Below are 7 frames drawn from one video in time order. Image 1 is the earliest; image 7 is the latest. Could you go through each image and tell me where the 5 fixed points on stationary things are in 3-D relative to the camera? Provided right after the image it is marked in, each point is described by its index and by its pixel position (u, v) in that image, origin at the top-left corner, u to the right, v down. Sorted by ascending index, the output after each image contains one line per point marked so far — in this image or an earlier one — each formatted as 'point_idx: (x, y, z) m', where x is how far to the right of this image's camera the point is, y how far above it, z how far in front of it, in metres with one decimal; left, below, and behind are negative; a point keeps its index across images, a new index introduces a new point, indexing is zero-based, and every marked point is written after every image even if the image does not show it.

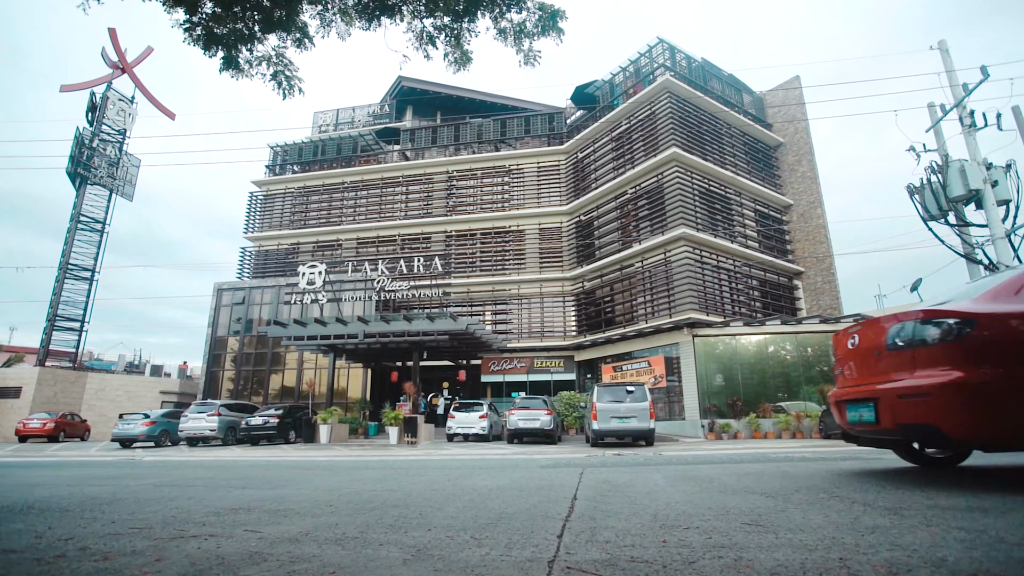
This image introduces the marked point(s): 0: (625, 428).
0: (+3.4, -4.2, +16.5) m
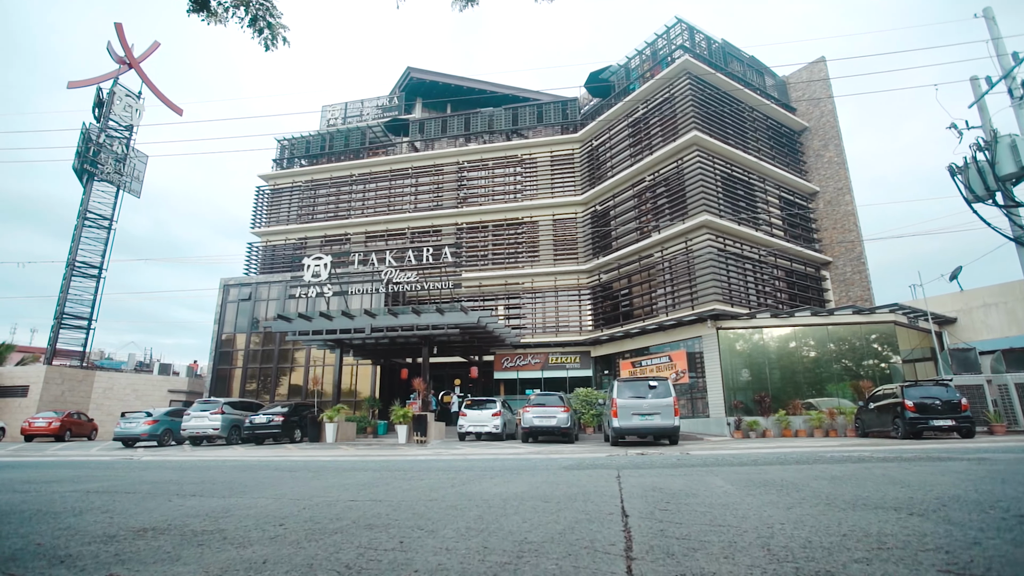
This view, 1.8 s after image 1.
0: (+3.9, -3.9, +15.5) m
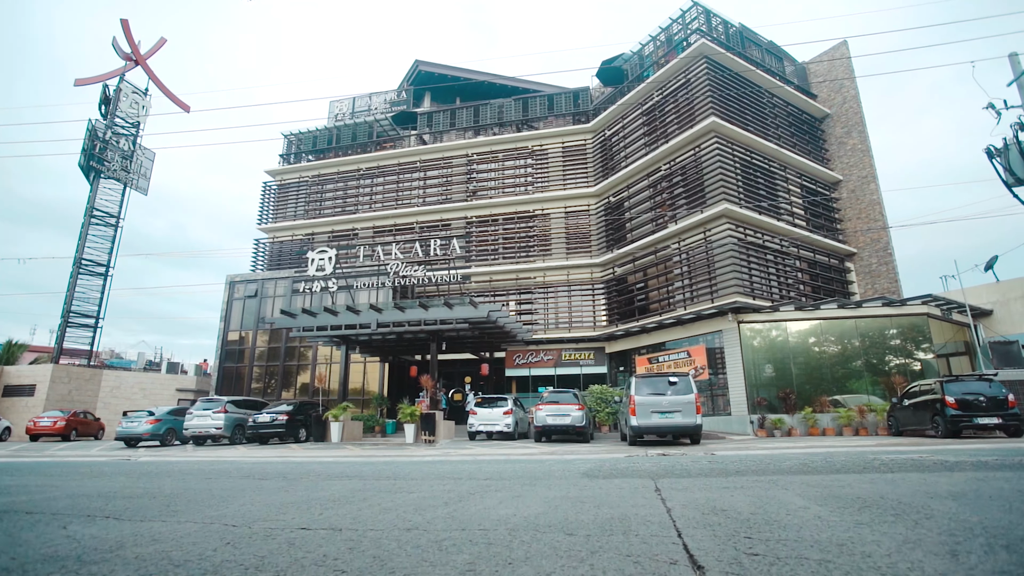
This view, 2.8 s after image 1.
0: (+4.2, -3.7, +14.6) m
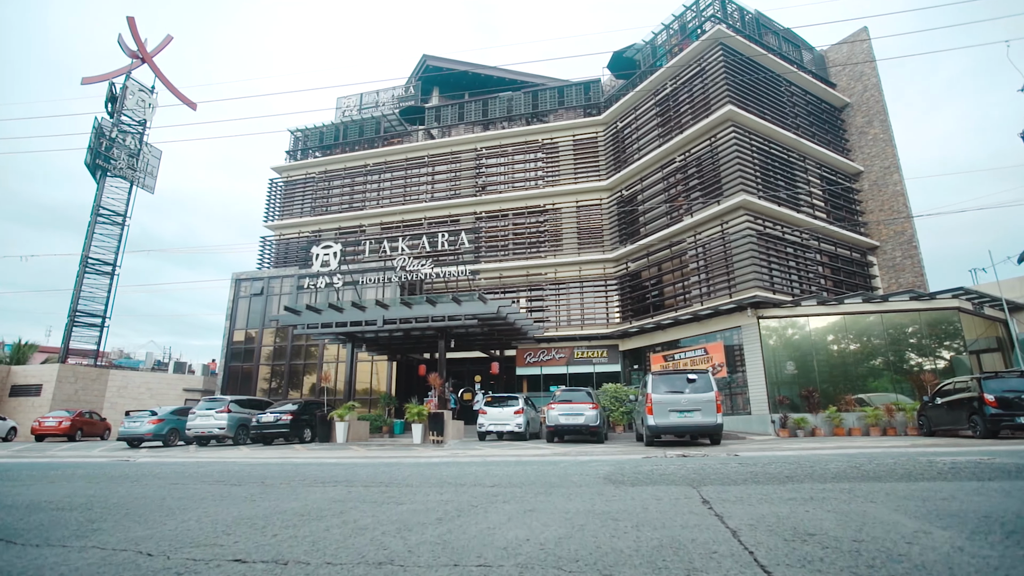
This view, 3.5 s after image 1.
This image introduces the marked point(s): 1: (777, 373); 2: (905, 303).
0: (+4.5, -3.5, +13.9) m
1: (+9.0, -2.9, +18.5) m
2: (+13.6, -0.5, +18.8) m
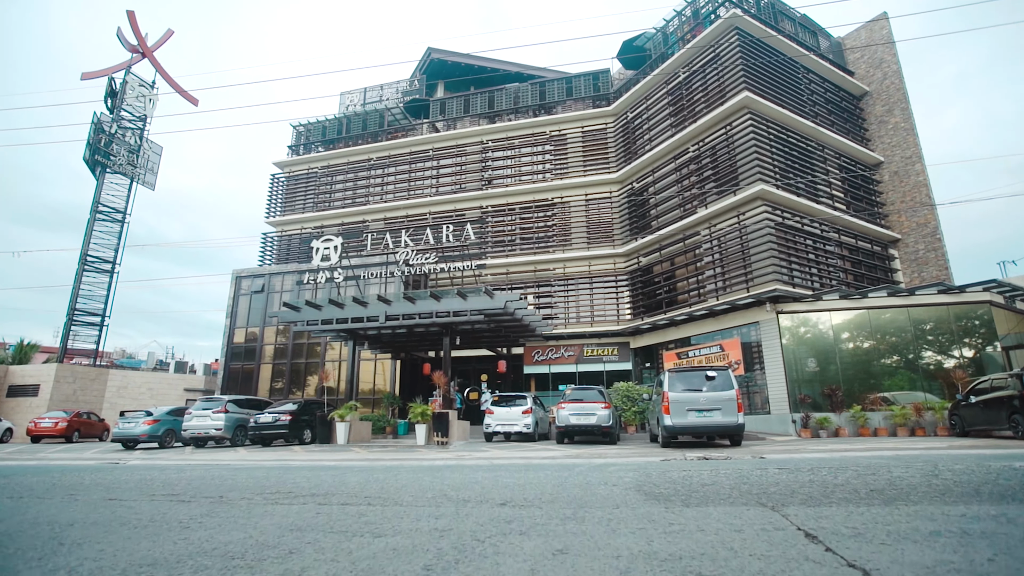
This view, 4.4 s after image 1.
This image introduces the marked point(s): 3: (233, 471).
0: (+4.7, -3.3, +13.1) m
1: (+9.2, -2.7, +17.6) m
2: (+13.9, -0.3, +17.9) m
3: (-4.6, -3.0, +9.0) m
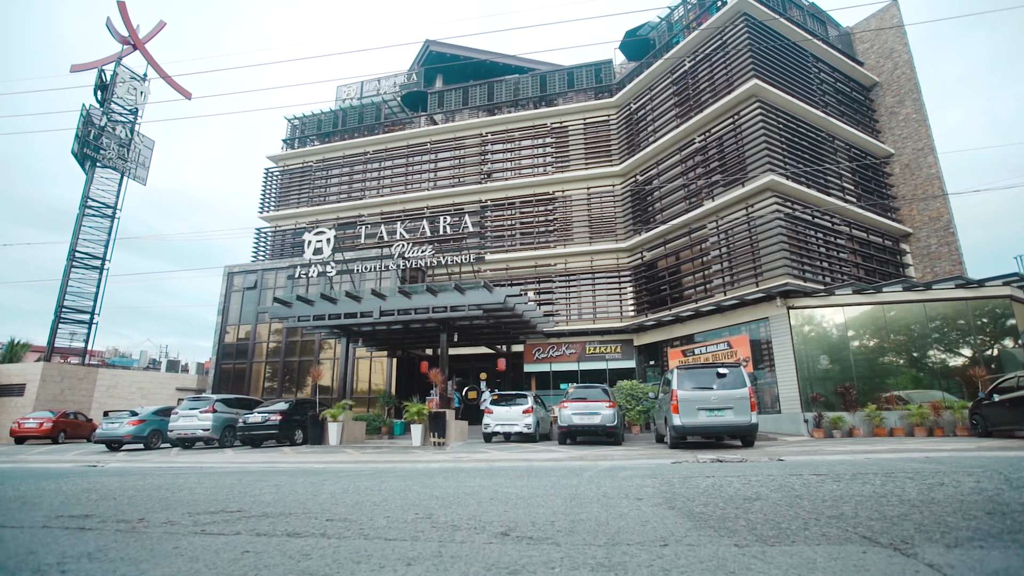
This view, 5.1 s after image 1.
0: (+4.7, -3.1, +12.4) m
1: (+9.2, -2.5, +16.9) m
2: (+13.9, -0.1, +17.2) m
3: (-4.6, -2.9, +8.3) m
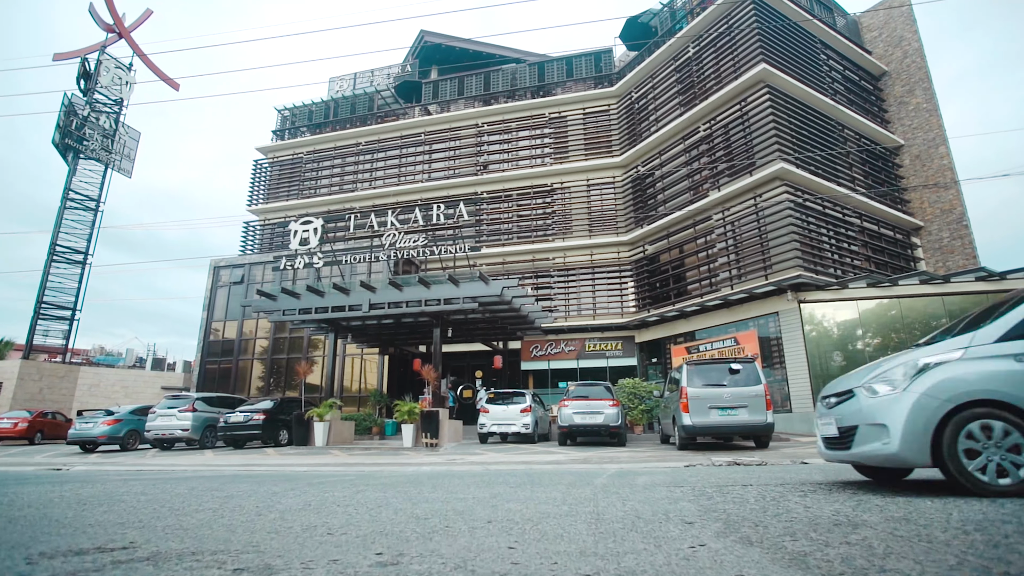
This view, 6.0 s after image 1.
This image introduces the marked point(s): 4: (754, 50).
0: (+4.6, -2.9, +11.6) m
1: (+9.2, -2.3, +16.1) m
2: (+13.8, +0.1, +16.5) m
3: (-4.6, -2.6, +7.4) m
4: (+8.4, +8.2, +18.9) m
